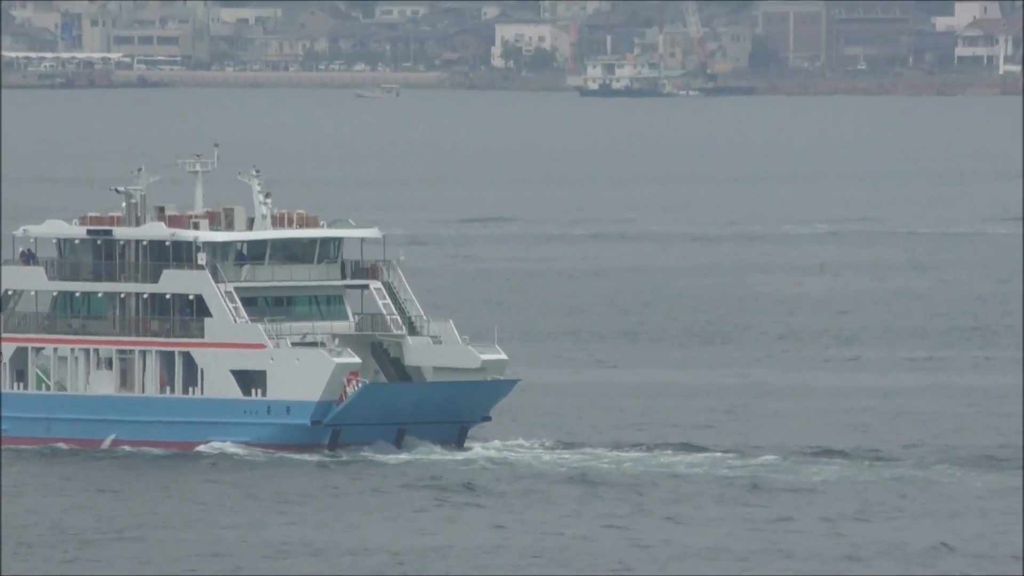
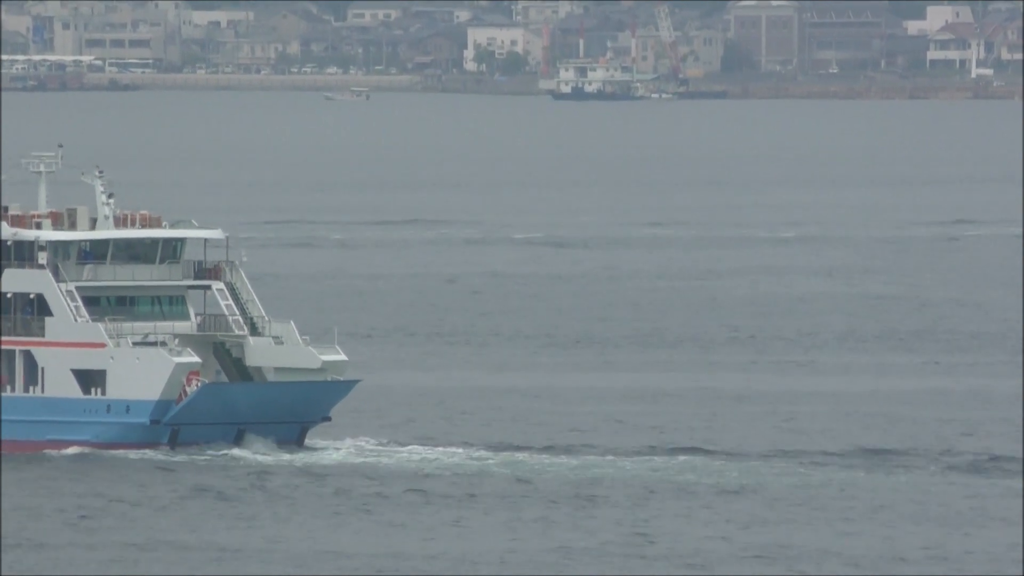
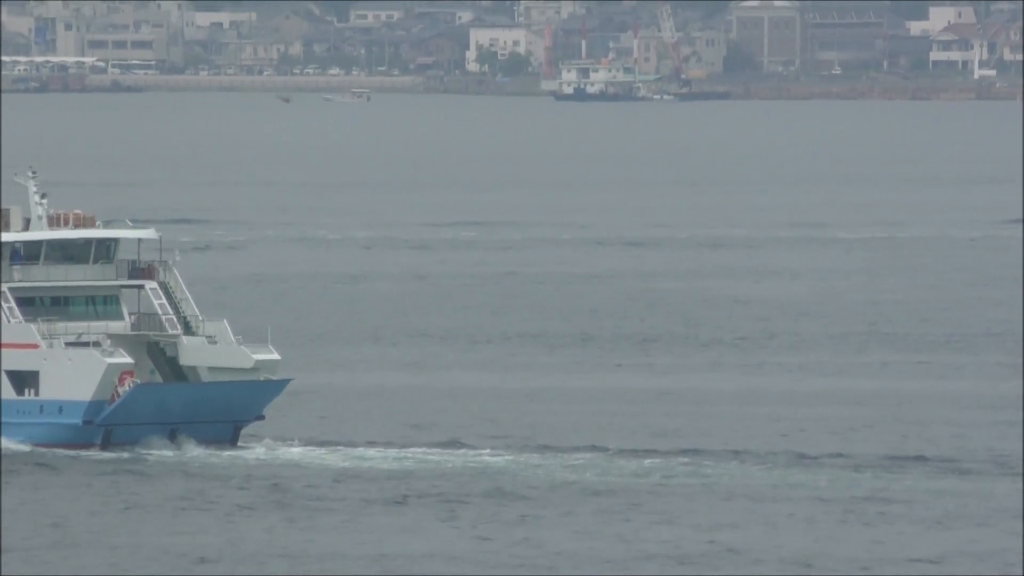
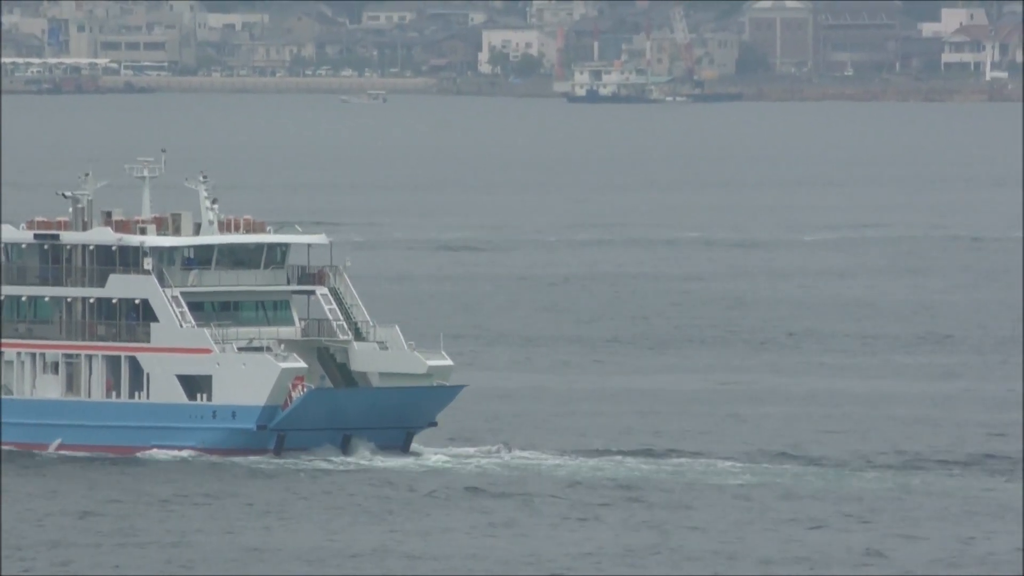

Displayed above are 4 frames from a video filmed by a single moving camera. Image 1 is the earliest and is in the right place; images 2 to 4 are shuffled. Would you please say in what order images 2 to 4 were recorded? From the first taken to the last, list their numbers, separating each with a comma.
4, 2, 3
